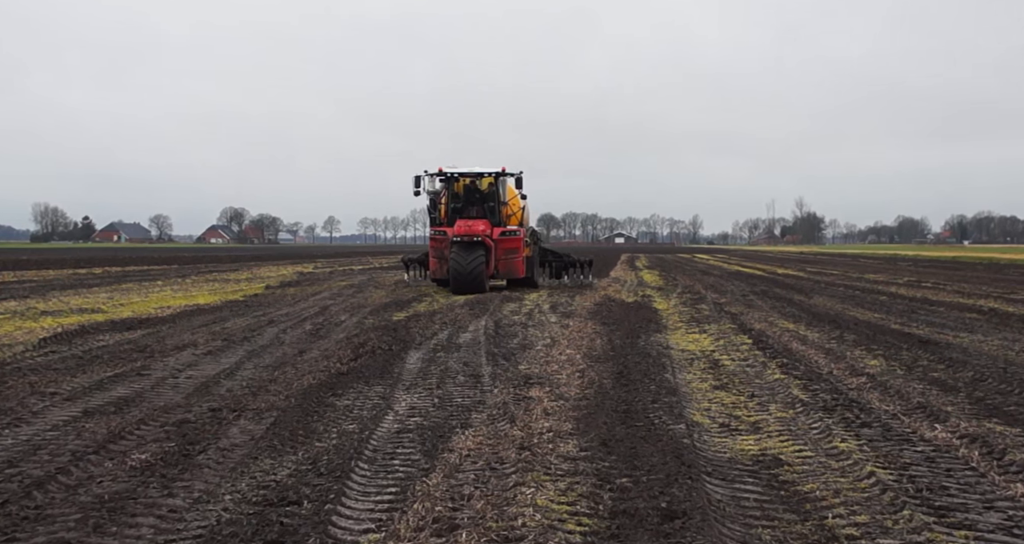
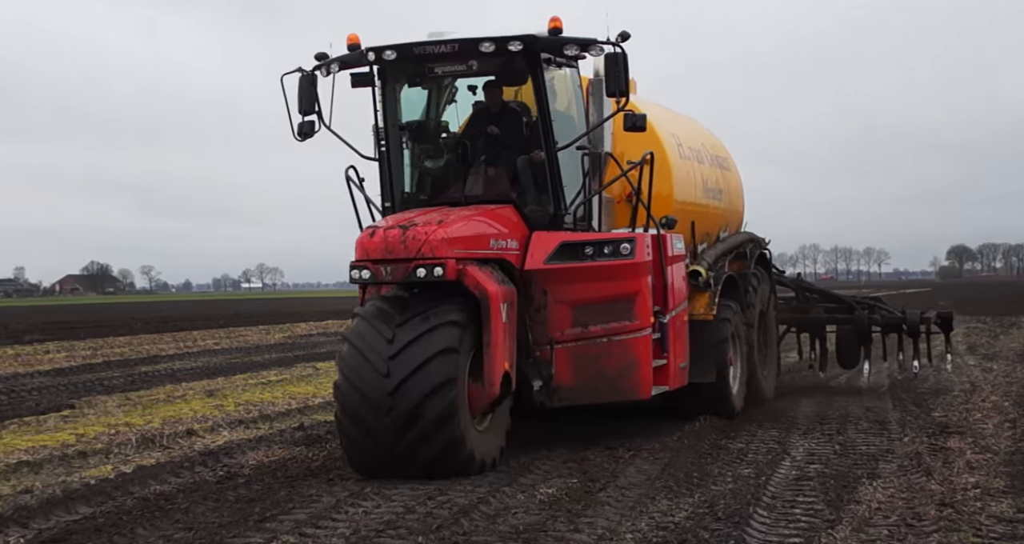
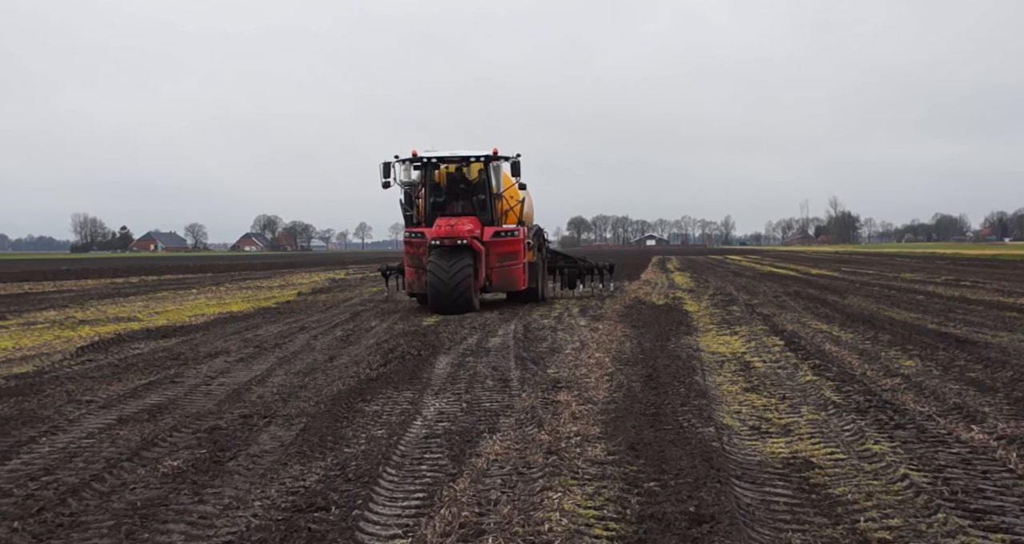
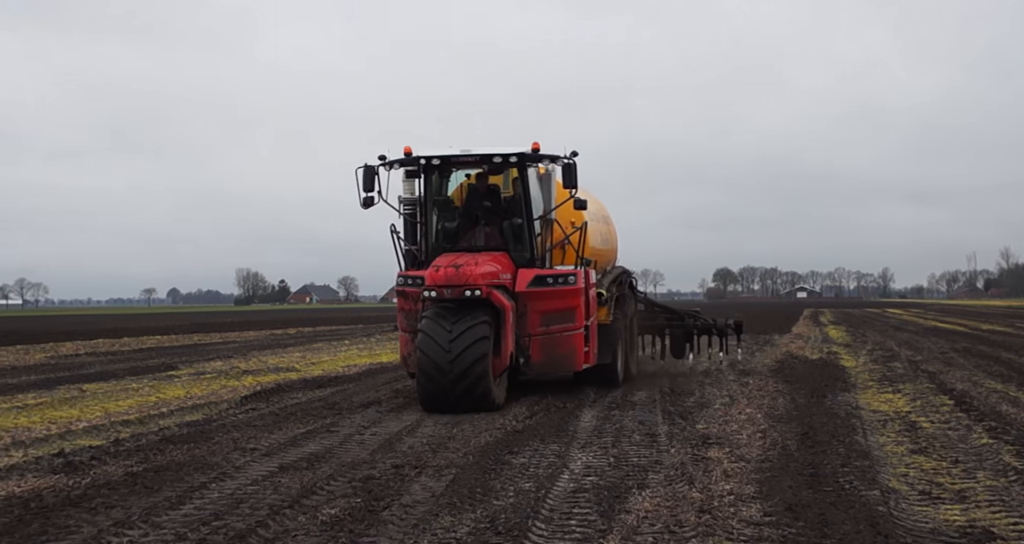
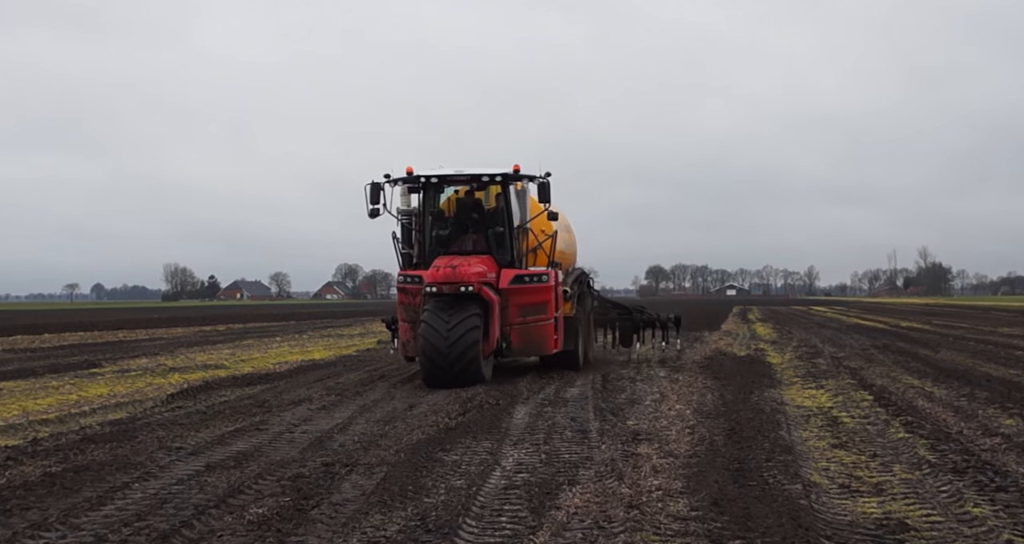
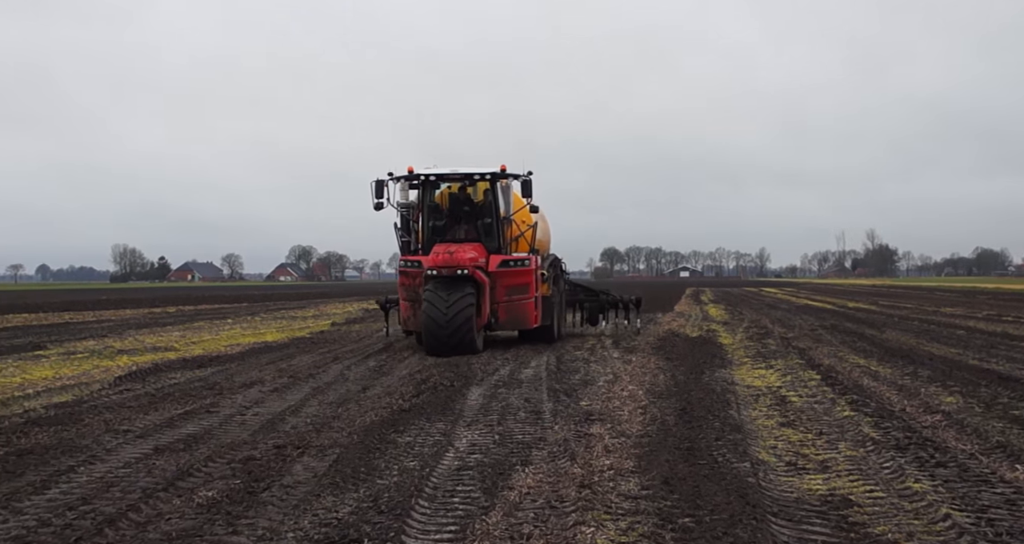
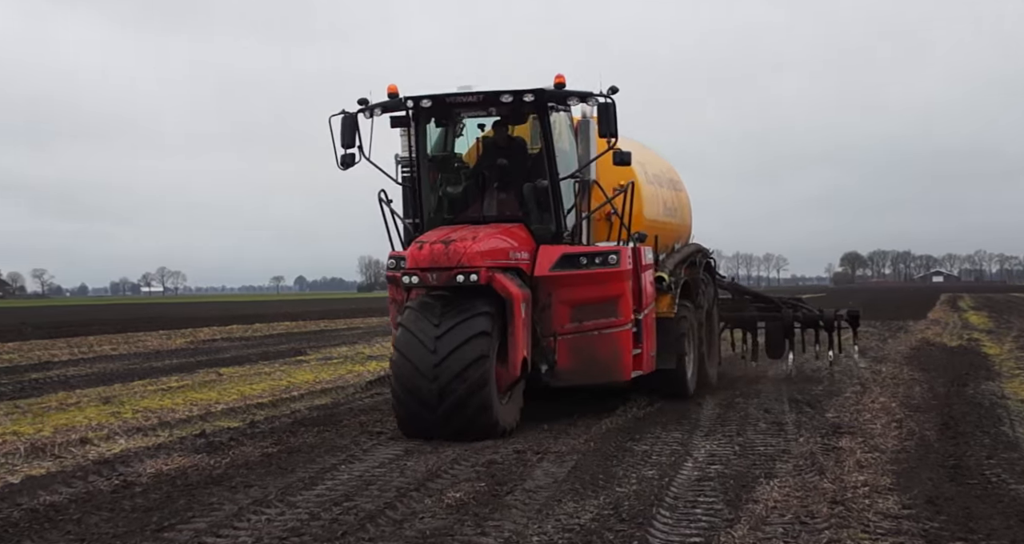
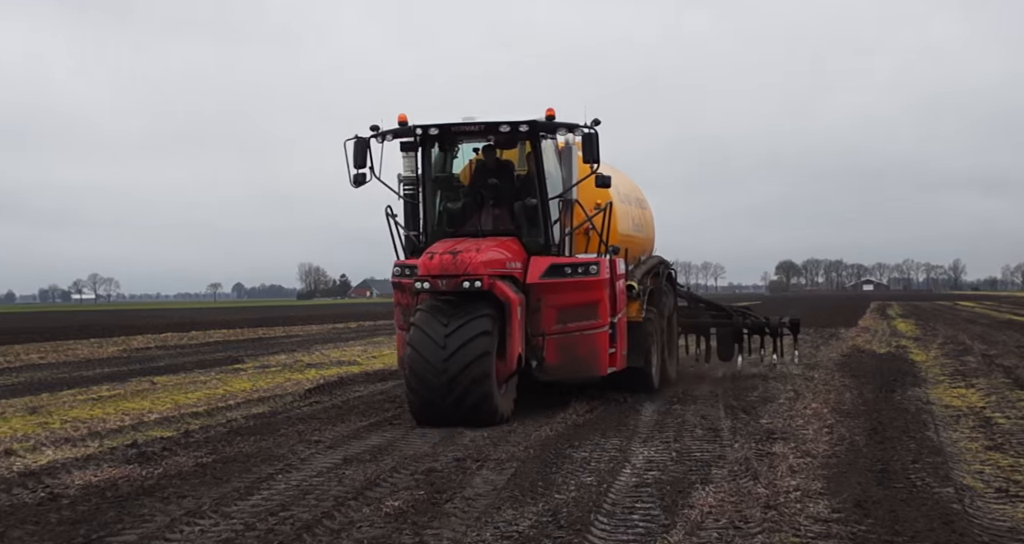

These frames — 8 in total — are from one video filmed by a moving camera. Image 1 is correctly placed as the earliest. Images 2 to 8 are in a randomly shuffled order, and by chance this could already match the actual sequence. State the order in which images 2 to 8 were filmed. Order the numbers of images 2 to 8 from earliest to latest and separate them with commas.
3, 6, 5, 4, 8, 7, 2
